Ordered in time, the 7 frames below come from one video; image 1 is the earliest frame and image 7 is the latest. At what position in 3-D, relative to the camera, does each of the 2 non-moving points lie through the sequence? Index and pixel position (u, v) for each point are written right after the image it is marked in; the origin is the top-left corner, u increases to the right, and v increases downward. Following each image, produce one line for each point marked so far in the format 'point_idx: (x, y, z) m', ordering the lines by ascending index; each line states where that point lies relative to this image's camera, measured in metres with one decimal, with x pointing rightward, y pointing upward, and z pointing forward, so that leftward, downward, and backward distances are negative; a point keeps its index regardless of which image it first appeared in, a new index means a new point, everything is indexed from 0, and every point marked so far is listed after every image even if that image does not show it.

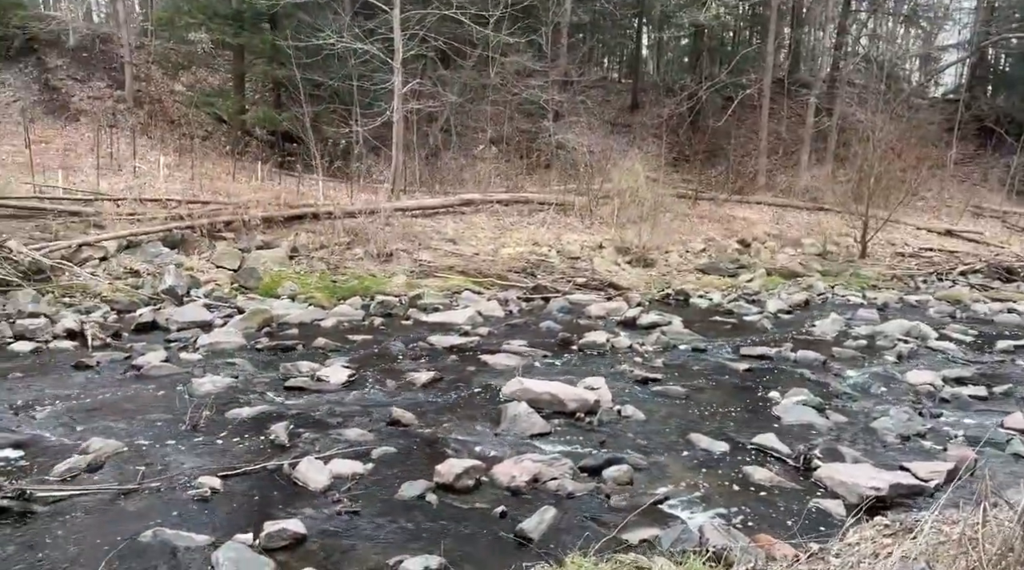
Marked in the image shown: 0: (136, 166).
0: (-5.8, +1.8, +16.2) m
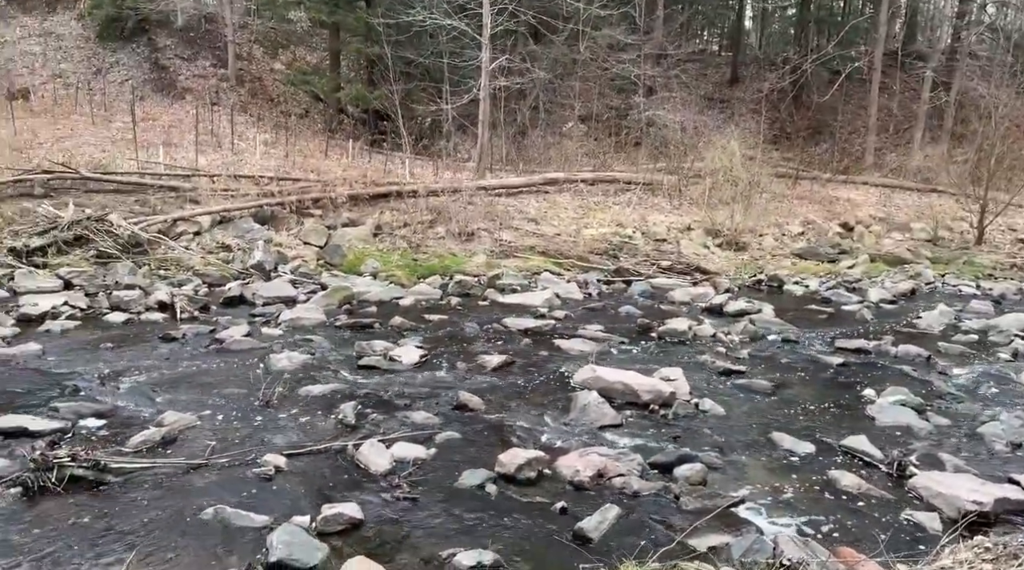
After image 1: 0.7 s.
0: (-4.3, +2.2, +16.2) m
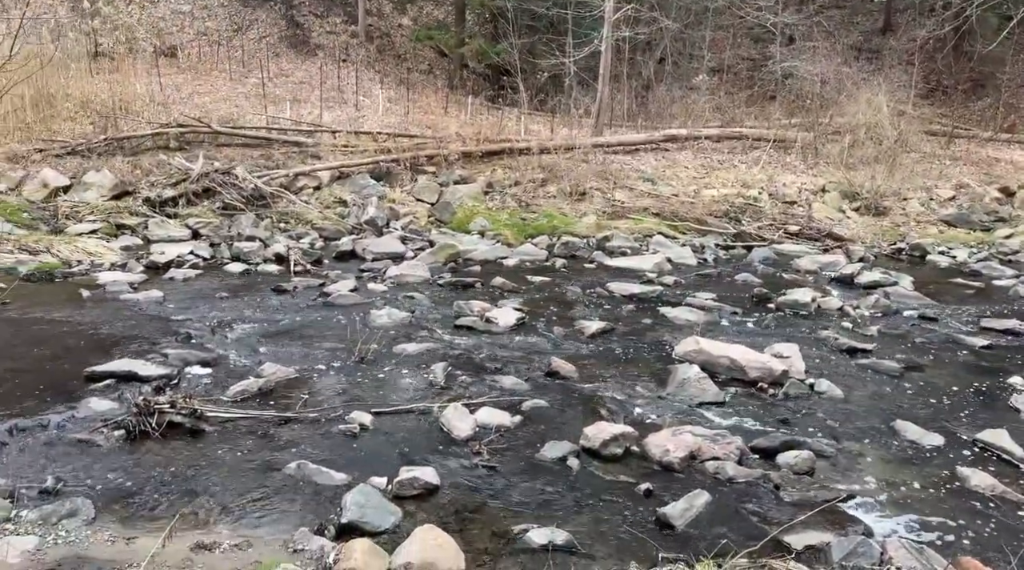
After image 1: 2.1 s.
0: (-2.3, +2.8, +15.9) m
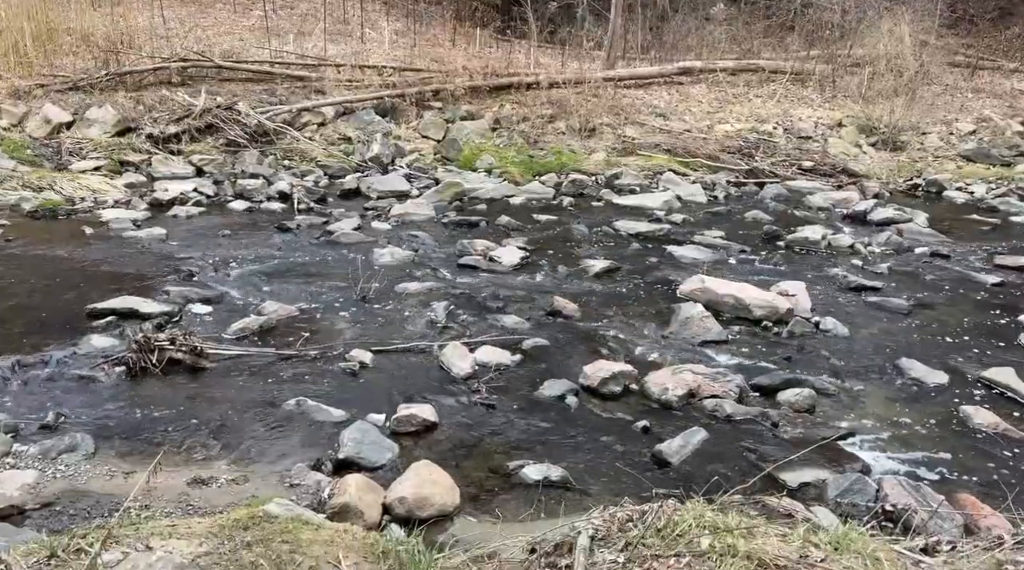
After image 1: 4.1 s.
0: (-2.0, +3.7, +15.6) m
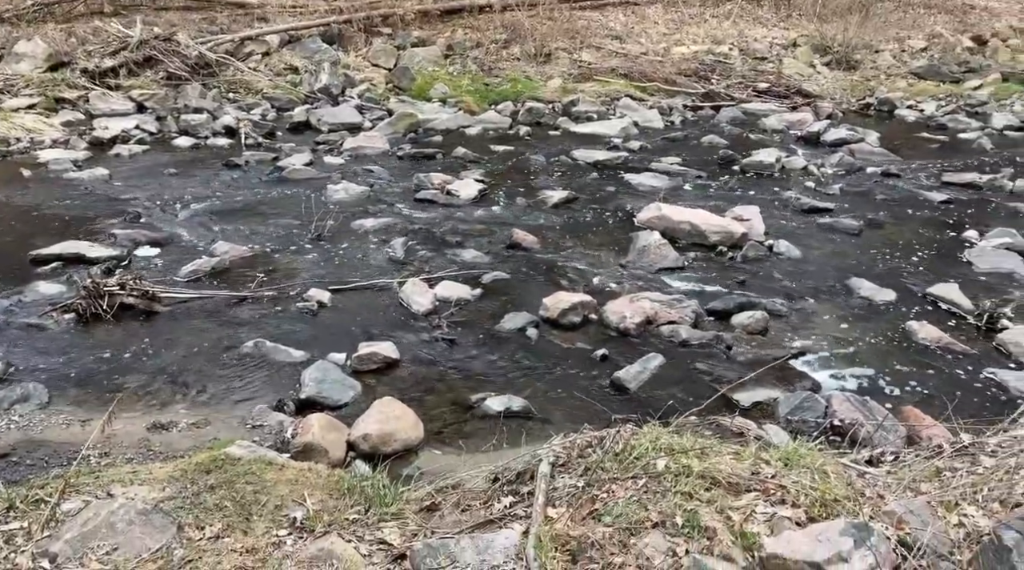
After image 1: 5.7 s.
0: (-2.7, +4.6, +15.3) m
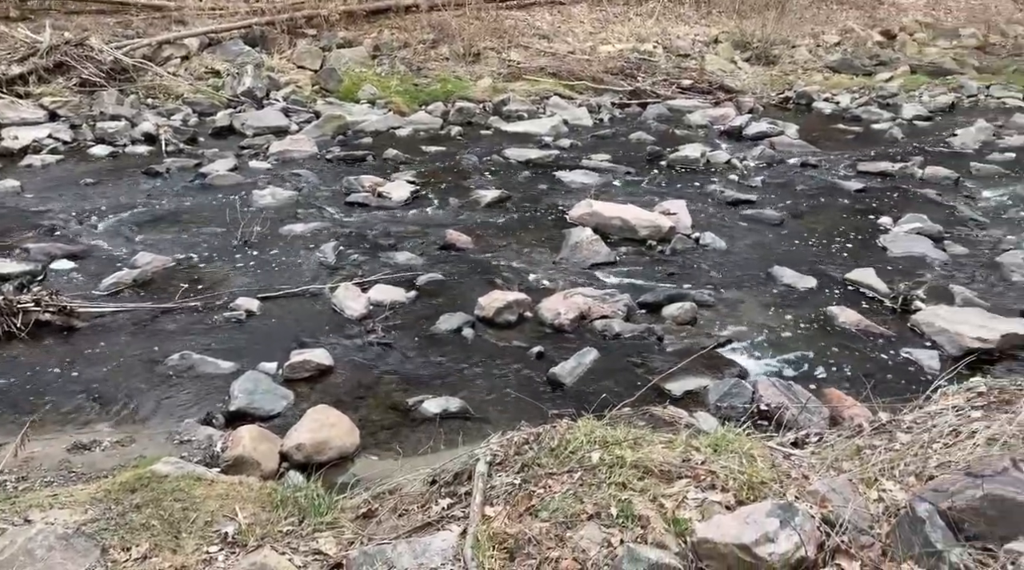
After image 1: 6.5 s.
0: (-3.7, +4.5, +15.3) m
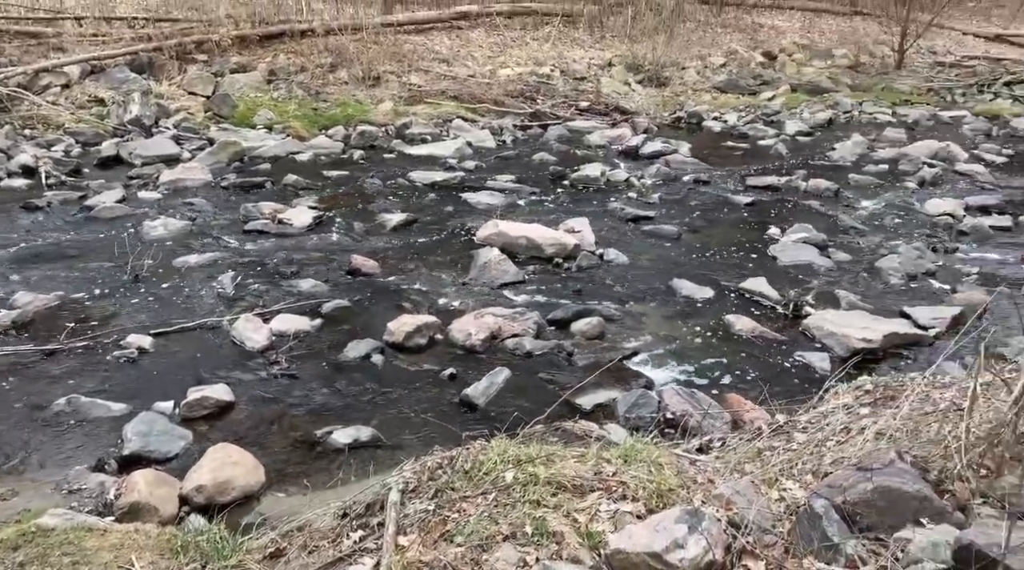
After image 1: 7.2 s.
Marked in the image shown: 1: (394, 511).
0: (-5.2, +4.0, +15.2) m
1: (-0.5, -1.0, +4.9) m
